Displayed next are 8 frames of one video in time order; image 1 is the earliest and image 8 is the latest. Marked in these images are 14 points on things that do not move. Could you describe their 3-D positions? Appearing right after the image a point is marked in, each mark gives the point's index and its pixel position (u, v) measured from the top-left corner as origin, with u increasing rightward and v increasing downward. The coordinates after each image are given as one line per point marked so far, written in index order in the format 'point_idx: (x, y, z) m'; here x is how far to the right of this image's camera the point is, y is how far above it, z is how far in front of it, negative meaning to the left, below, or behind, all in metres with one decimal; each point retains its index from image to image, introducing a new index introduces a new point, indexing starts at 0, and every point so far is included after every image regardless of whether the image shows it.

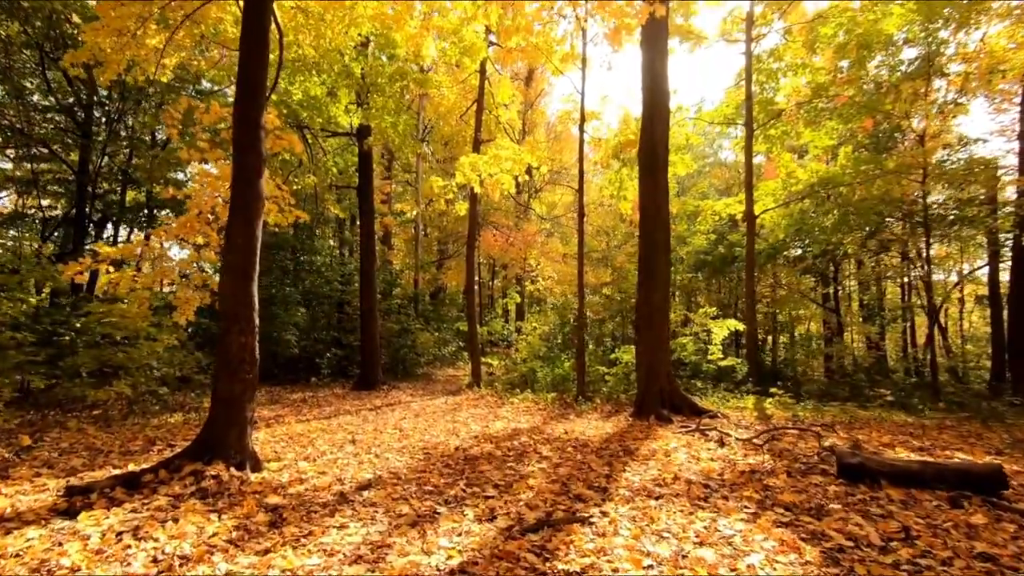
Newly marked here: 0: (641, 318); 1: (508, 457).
0: (+2.3, -0.5, +8.6) m
1: (0.0, -1.8, +5.3) m
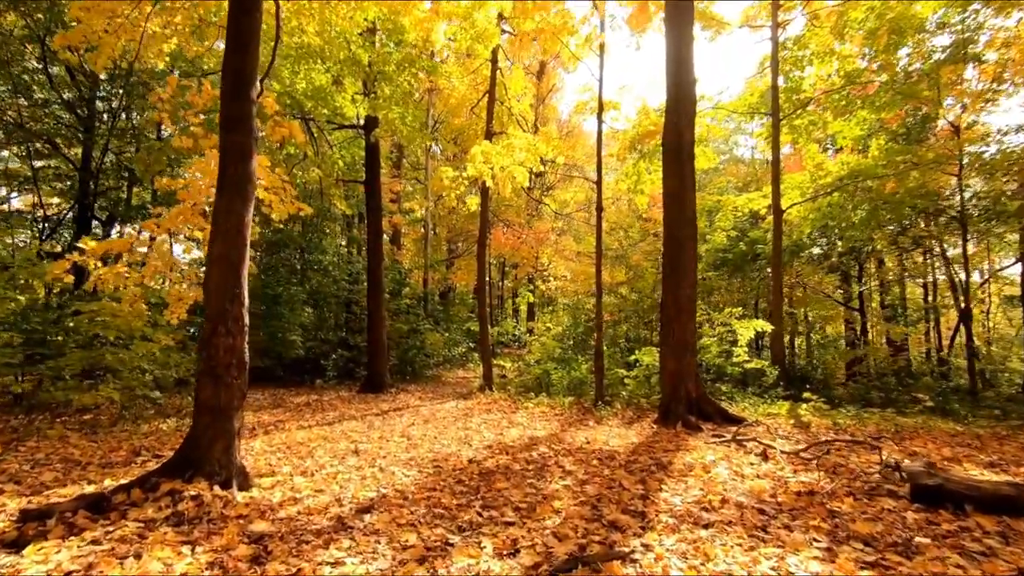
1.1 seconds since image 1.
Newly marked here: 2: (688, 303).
0: (+2.5, -0.5, +8.1) m
1: (+0.2, -1.8, +4.7) m
2: (+2.8, -0.3, +7.9) m
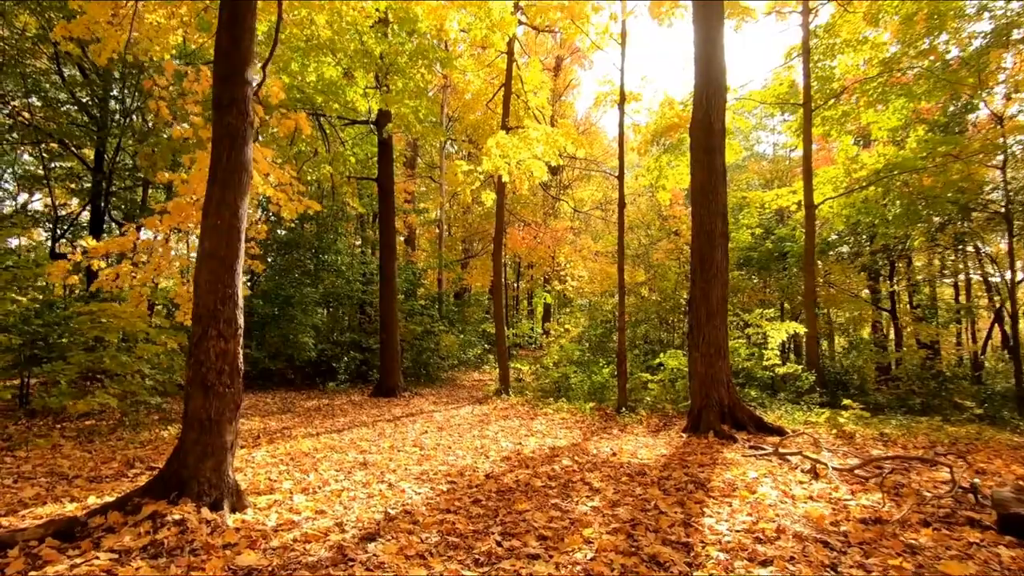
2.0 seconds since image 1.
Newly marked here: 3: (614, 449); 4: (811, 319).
0: (+2.8, -0.5, +7.5) m
1: (+0.3, -1.8, +4.3) m
2: (+3.1, -0.3, +7.4) m
3: (+1.3, -2.1, +6.3) m
4: (+6.4, -0.7, +10.5) m
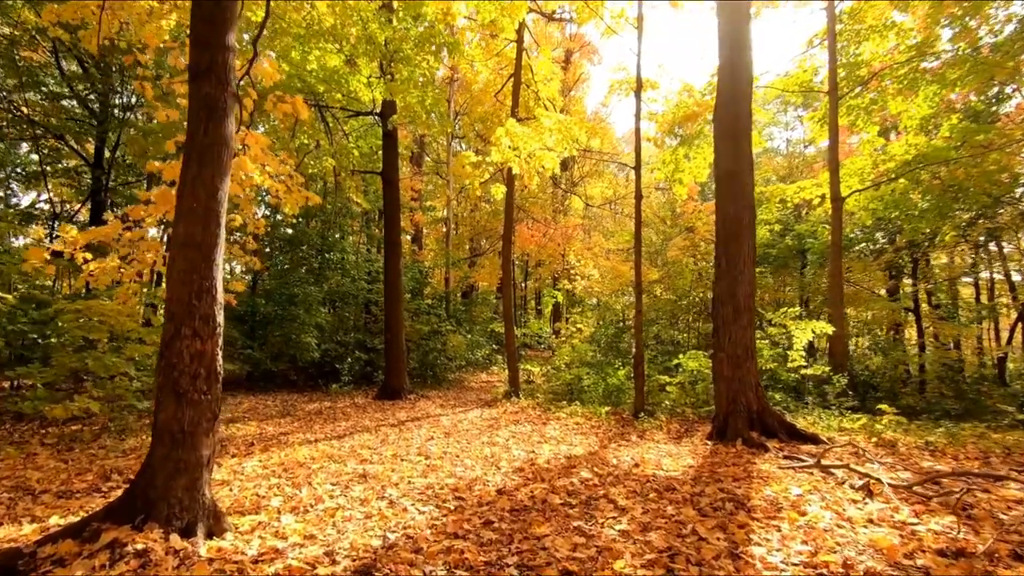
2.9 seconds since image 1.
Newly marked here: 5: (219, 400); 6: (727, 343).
0: (+3.0, -0.4, +7.0) m
1: (+0.5, -1.7, +3.8) m
2: (+3.3, -0.2, +6.9) m
3: (+1.5, -2.0, +5.8) m
4: (+6.7, -0.6, +9.9) m
5: (-1.9, -0.7, +3.2) m
6: (+3.0, -0.8, +6.9) m
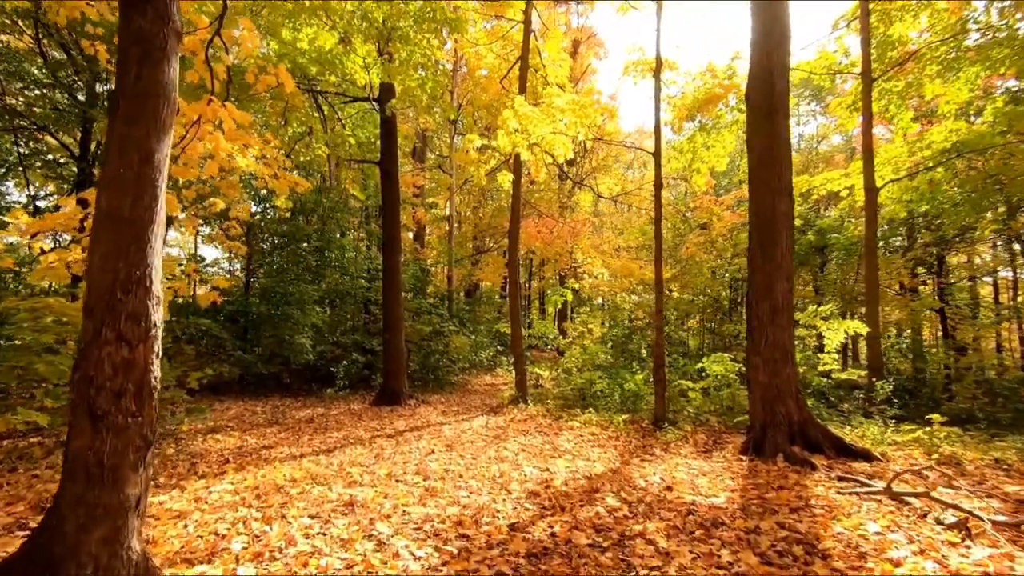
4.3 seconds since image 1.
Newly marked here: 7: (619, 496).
0: (+3.1, -0.4, +6.3) m
1: (+0.6, -1.7, +3.1) m
2: (+3.4, -0.2, +6.1) m
3: (+1.6, -2.0, +5.1) m
4: (+6.8, -0.6, +9.2) m
5: (-1.8, -0.7, +2.5) m
6: (+3.2, -0.7, +6.1) m
7: (+0.9, -1.8, +4.3) m
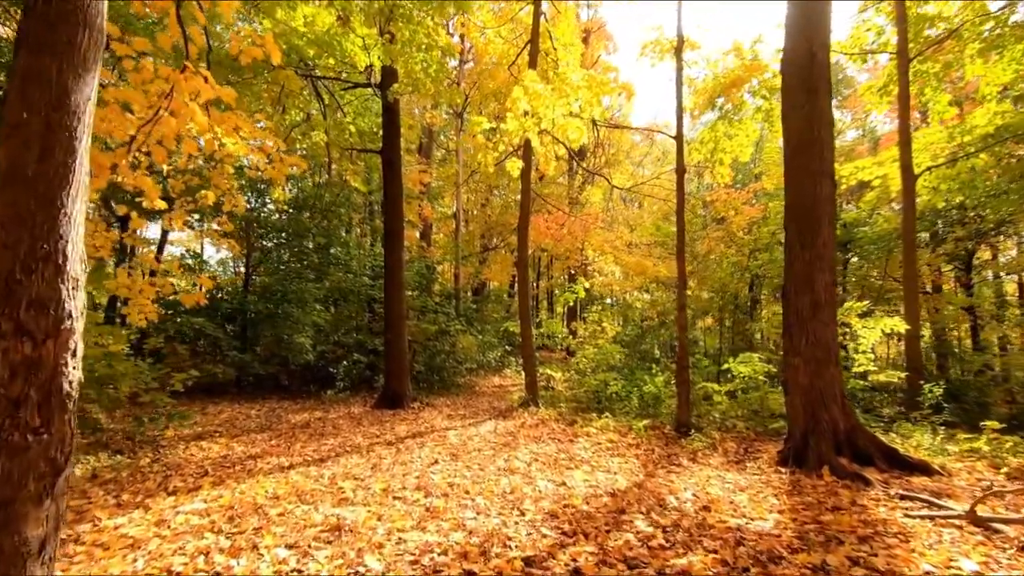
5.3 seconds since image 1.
0: (+3.2, -0.3, +5.6) m
1: (+0.7, -1.6, +2.5) m
2: (+3.5, -0.1, +5.5) m
3: (+1.7, -1.9, +4.4) m
4: (+7.0, -0.5, +8.5) m
5: (-1.8, -0.6, +1.9) m
6: (+3.3, -0.6, +5.5) m
7: (+1.0, -1.7, +3.7) m
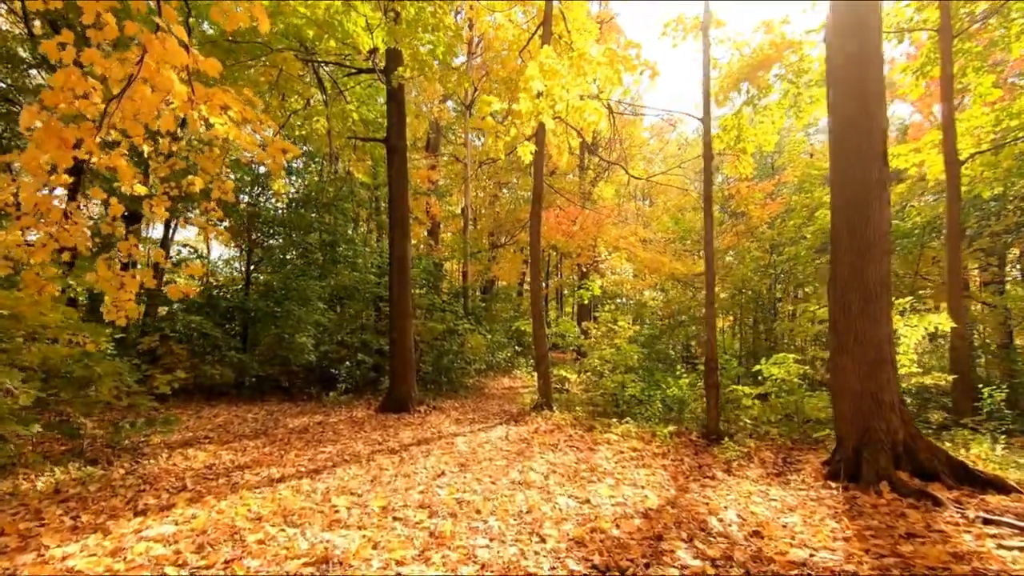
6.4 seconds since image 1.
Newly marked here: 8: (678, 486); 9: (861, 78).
0: (+3.4, -0.2, +5.0) m
1: (+0.8, -1.5, +1.9) m
2: (+3.7, 0.0, +4.9) m
3: (+1.9, -1.8, +3.9) m
4: (+7.2, -0.4, +7.8) m
5: (-1.7, -0.5, +1.4) m
6: (+3.4, -0.6, +4.9) m
7: (+1.2, -1.7, +3.1) m
8: (+1.6, -1.9, +4.8) m
9: (+3.6, +2.2, +5.0) m
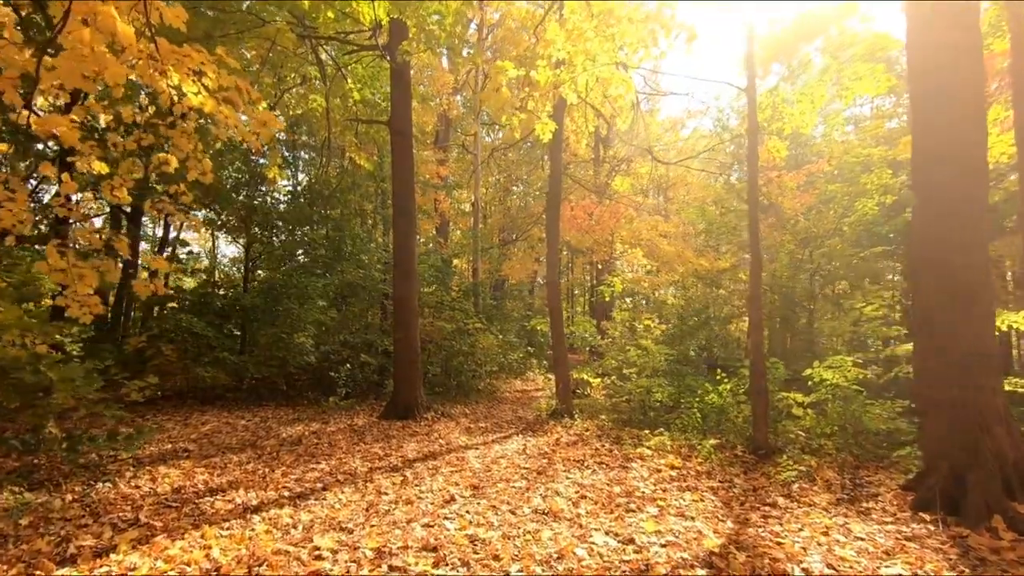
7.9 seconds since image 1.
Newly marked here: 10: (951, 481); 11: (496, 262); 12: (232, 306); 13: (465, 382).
0: (+3.6, -0.1, +4.2) m
1: (+0.9, -1.4, +1.1) m
2: (+3.9, +0.1, +4.0) m
3: (+2.0, -1.7, +3.0) m
4: (+7.4, -0.3, +6.9) m
5: (-1.5, -0.4, +0.7) m
6: (+3.6, -0.5, +4.0) m
7: (+1.3, -1.6, +2.3) m
8: (+1.8, -1.8, +4.0) m
9: (+3.8, +2.3, +4.2) m
10: (+3.5, -1.6, +3.9) m
11: (-0.5, +0.8, +15.6) m
12: (-5.6, -0.3, +9.8) m
13: (-1.1, -2.1, +10.8) m
